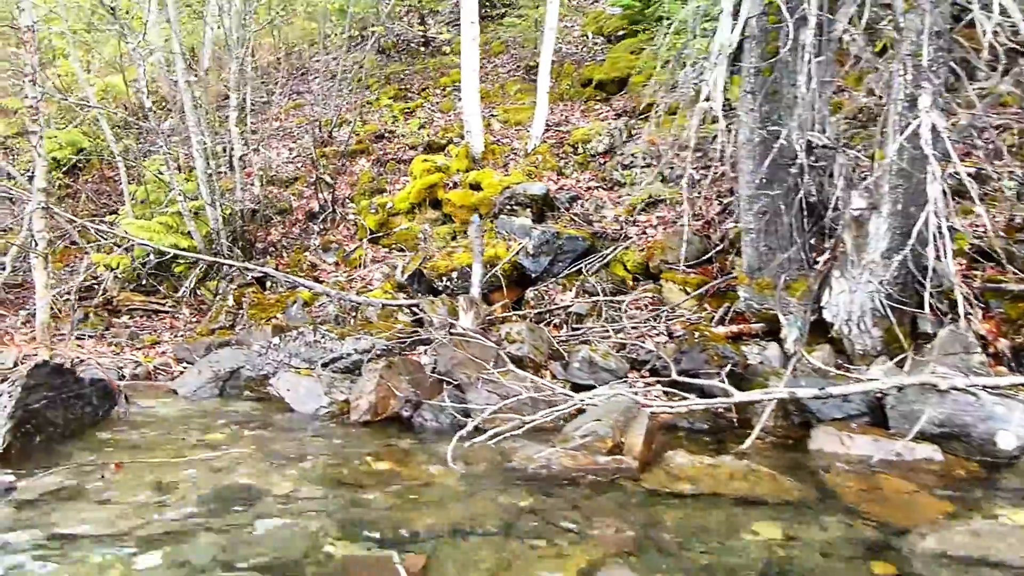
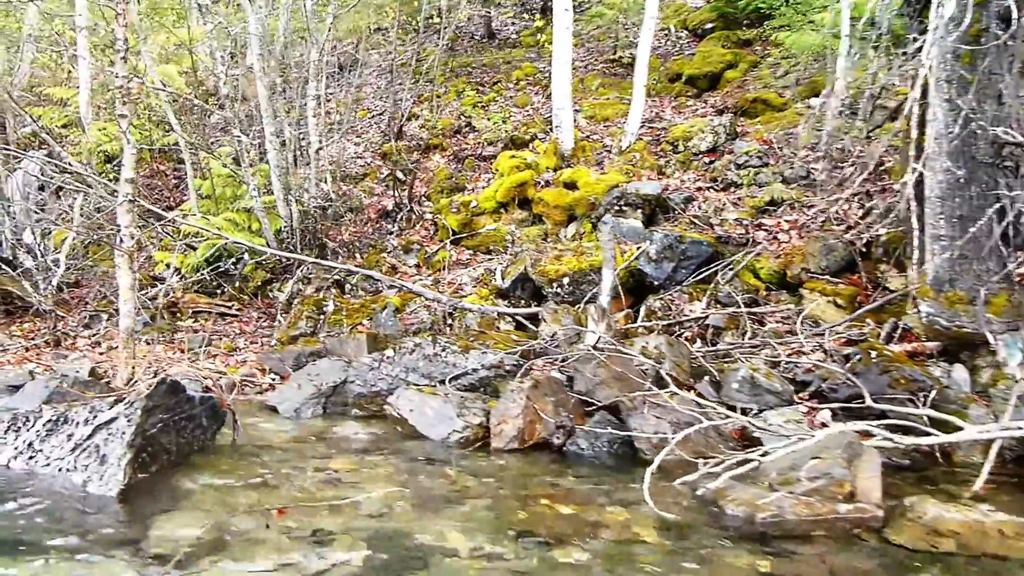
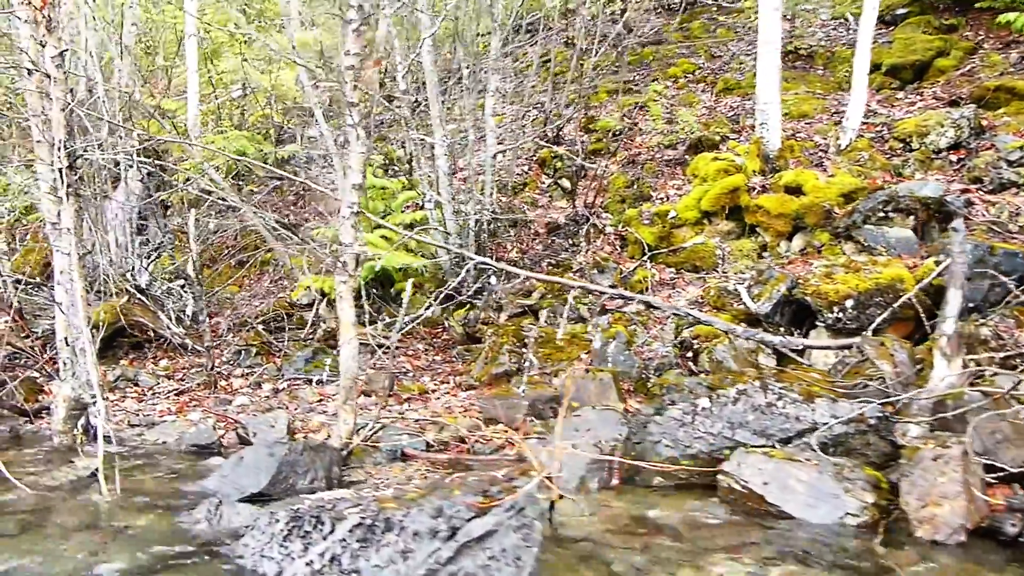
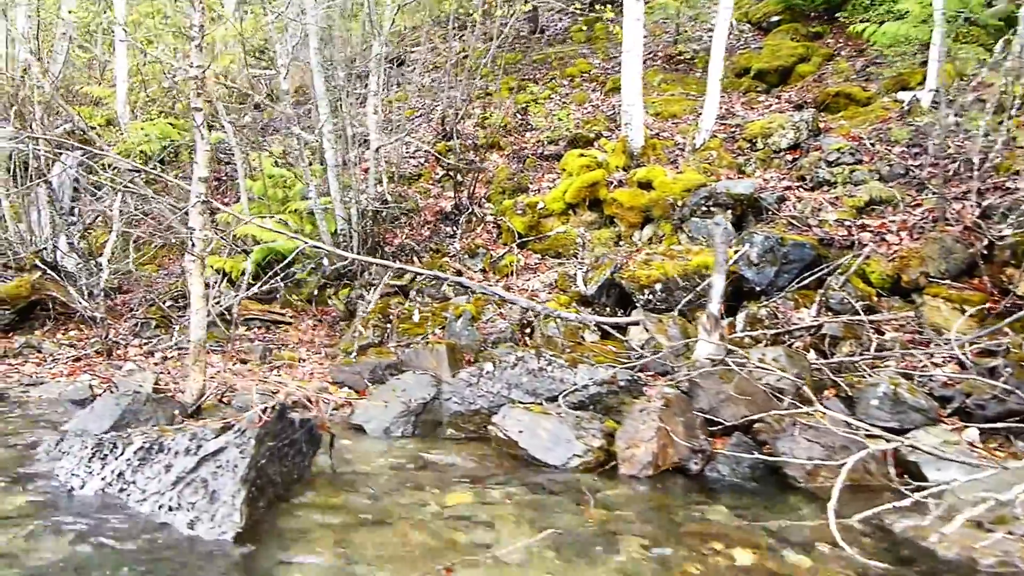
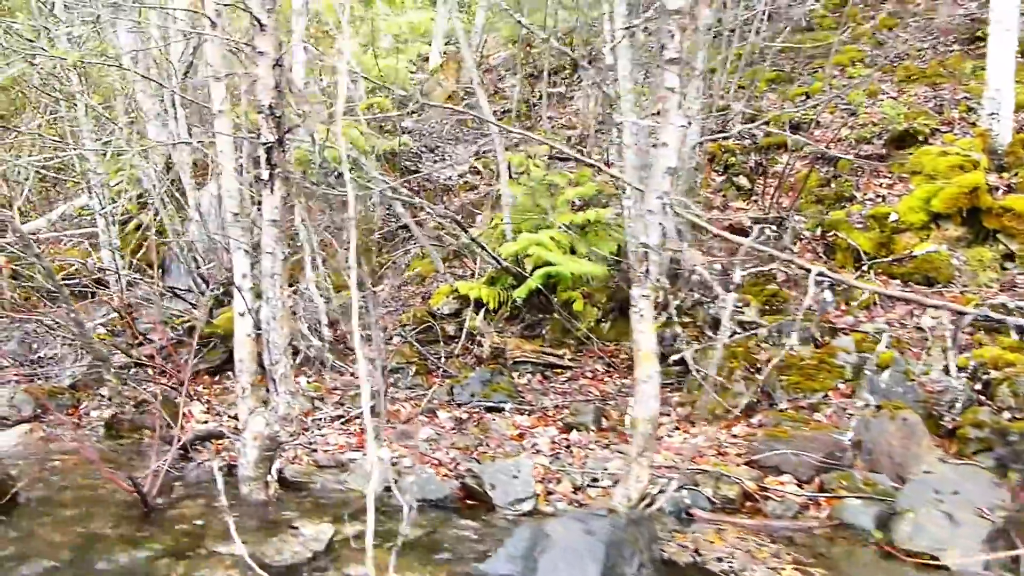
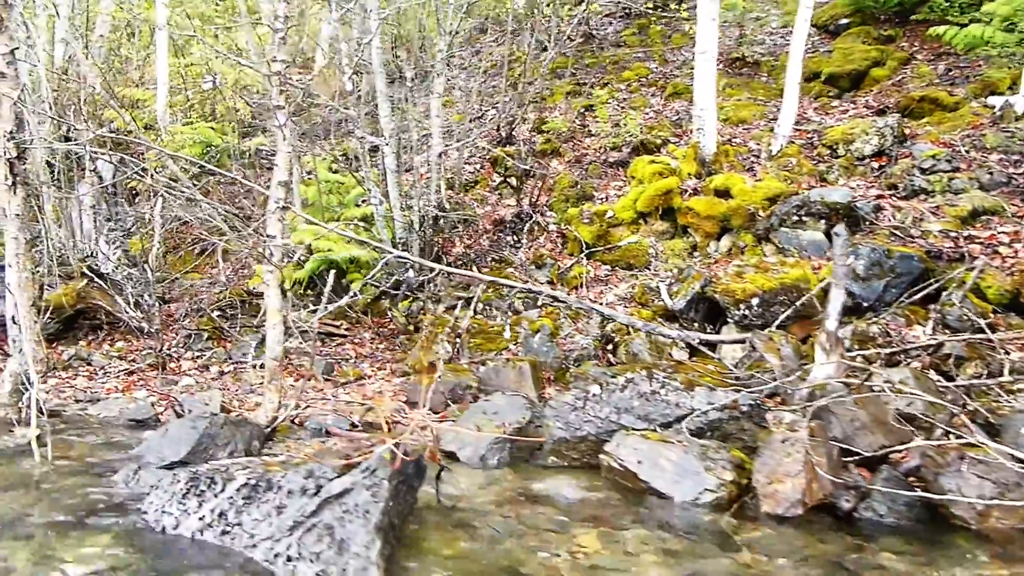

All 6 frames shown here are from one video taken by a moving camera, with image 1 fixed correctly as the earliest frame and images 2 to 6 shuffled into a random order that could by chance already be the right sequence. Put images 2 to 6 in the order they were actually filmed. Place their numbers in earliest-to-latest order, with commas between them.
2, 4, 6, 3, 5
